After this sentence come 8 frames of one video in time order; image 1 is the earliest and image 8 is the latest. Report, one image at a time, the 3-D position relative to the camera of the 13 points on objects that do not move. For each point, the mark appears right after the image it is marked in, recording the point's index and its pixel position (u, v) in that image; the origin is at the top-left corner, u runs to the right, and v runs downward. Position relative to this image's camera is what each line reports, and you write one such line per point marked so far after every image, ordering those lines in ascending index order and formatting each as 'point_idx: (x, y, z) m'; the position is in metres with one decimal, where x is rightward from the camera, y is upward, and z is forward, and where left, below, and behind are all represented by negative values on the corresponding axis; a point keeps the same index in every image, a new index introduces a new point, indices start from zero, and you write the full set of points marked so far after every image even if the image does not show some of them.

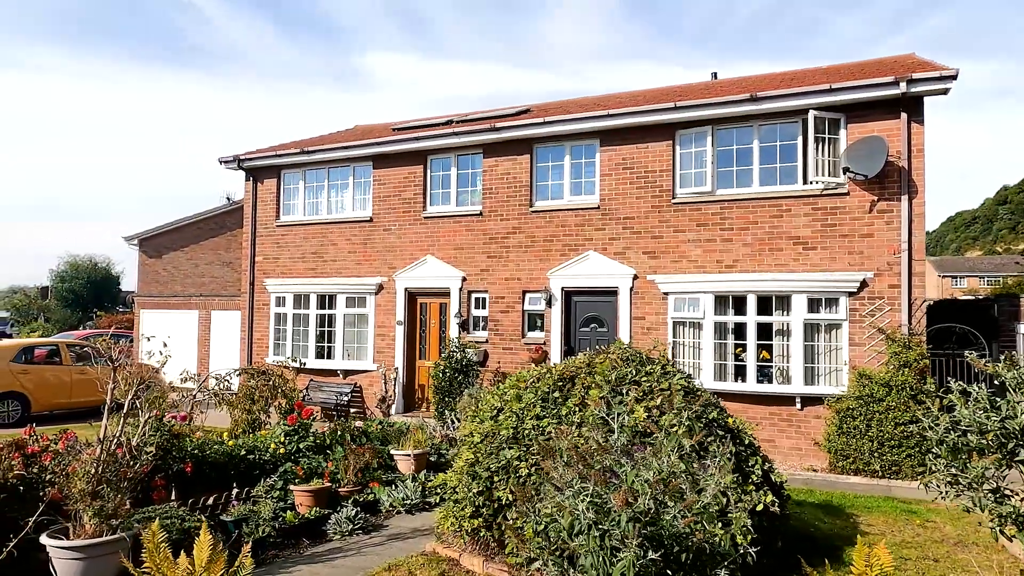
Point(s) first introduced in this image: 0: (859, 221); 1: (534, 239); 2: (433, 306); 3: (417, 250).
0: (+5.2, +1.0, +10.0) m
1: (+0.4, +0.9, +12.3) m
2: (-1.6, -0.4, +13.4) m
3: (-1.9, +0.8, +13.4) m
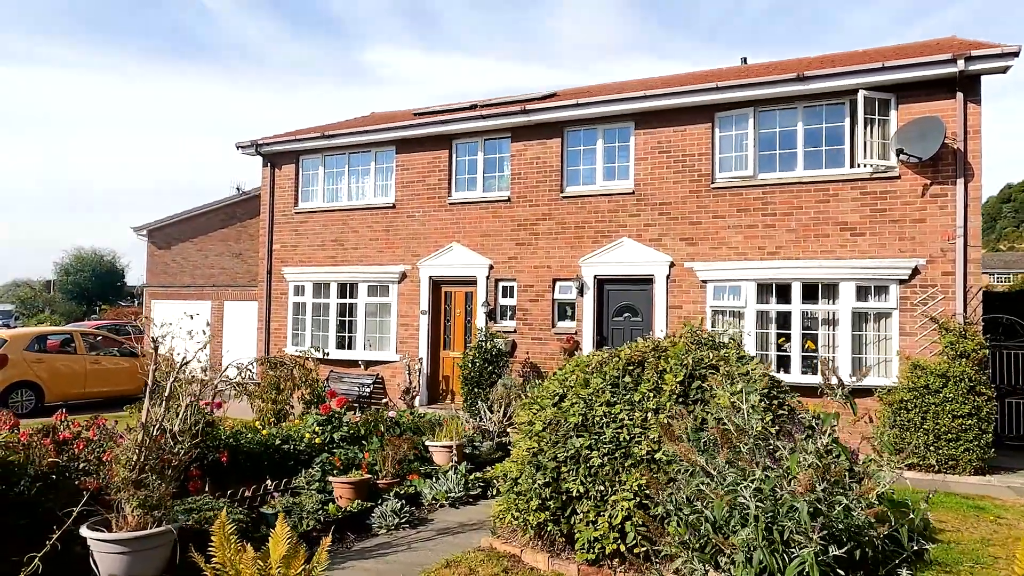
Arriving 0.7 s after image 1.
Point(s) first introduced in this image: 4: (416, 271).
0: (+5.8, +1.2, +9.6) m
1: (+0.9, +1.1, +11.9) m
2: (-1.0, -0.1, +13.0) m
3: (-1.4, +1.0, +13.0) m
4: (-1.9, +0.3, +13.2) m
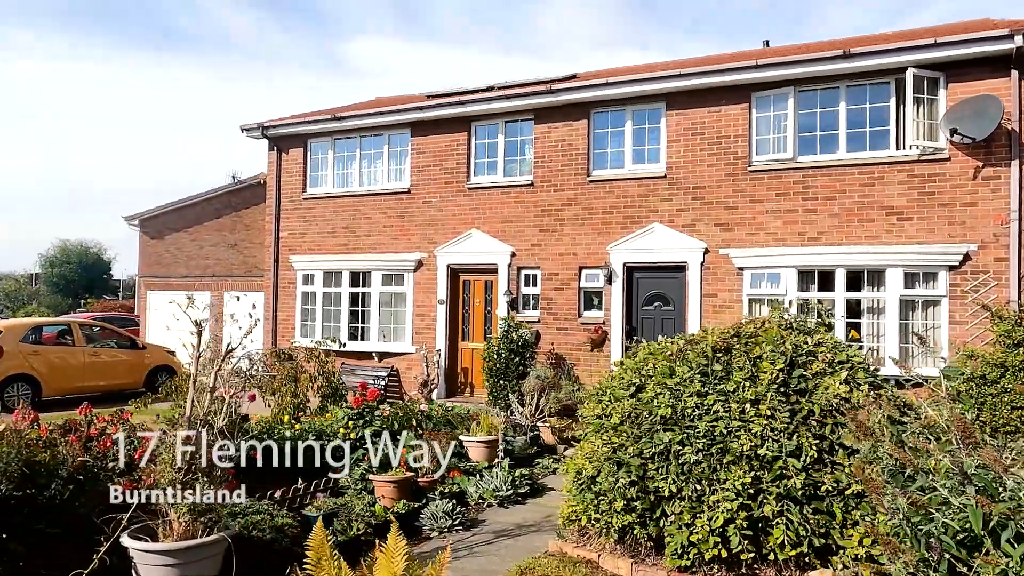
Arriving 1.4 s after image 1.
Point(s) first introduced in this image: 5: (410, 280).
0: (+6.2, +1.4, +9.2) m
1: (+1.4, +1.3, +11.5) m
2: (-0.6, +0.1, +12.5) m
3: (-1.0, +1.2, +12.5) m
4: (-1.5, +0.6, +12.7) m
5: (-2.0, +0.2, +12.9) m
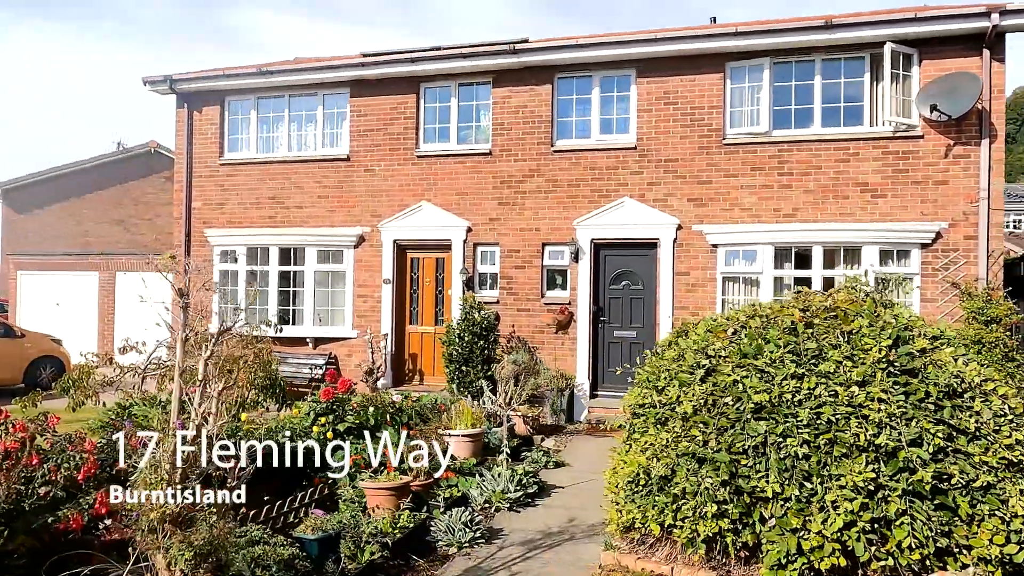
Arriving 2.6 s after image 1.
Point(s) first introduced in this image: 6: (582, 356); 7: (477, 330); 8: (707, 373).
0: (+5.9, +1.7, +9.2) m
1: (+0.7, +1.7, +10.7) m
2: (-1.4, +0.5, +11.4) m
3: (-1.8, +1.6, +11.3) m
4: (-2.3, +0.9, +11.5) m
5: (-2.8, +0.5, +11.6) m
6: (+1.1, -1.1, +10.4) m
7: (-0.5, -0.6, +10.0) m
8: (+1.3, -0.6, +4.3) m
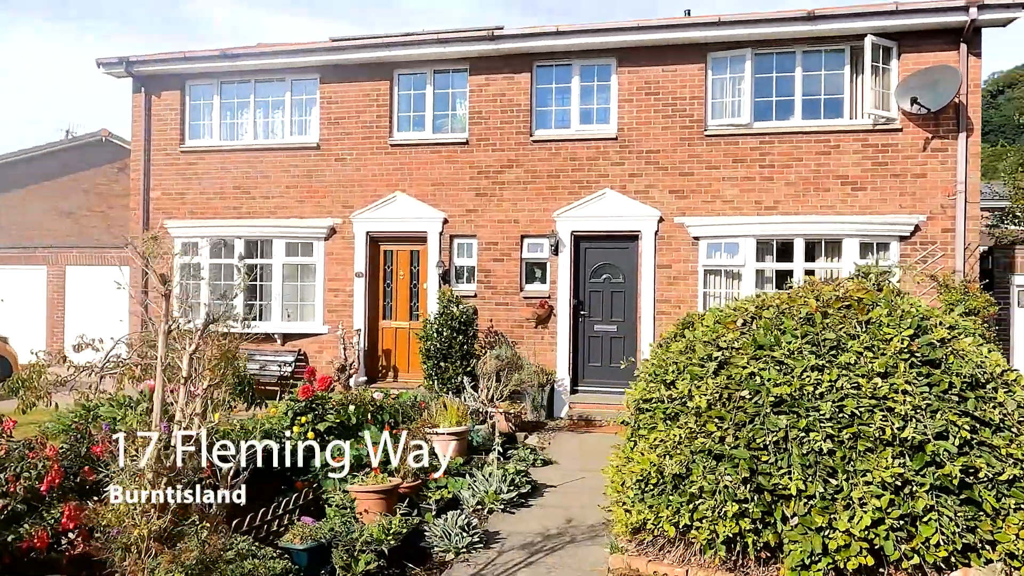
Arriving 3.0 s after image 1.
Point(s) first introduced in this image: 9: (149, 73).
0: (+5.6, +1.8, +9.3) m
1: (+0.4, +1.8, +10.4) m
2: (-1.8, +0.6, +11.0) m
3: (-2.1, +1.7, +10.9) m
4: (-2.7, +1.0, +11.0) m
5: (-3.2, +0.6, +11.1) m
6: (+0.8, -1.0, +10.2) m
7: (-0.8, -0.5, +9.7) m
8: (+1.3, -0.5, +4.1) m
9: (-6.3, +3.7, +11.5) m
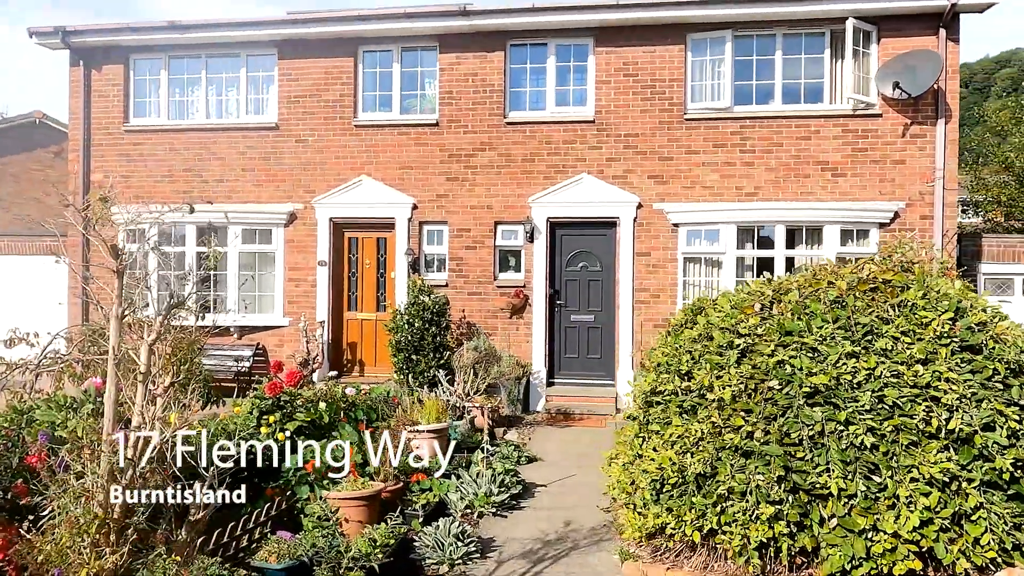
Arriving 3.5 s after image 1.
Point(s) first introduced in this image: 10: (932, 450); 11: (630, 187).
0: (+5.3, +2.0, +9.2) m
1: (0.0, +2.0, +10.0) m
2: (-2.3, +0.7, +10.4) m
3: (-2.6, +1.9, +10.3) m
4: (-3.2, +1.2, +10.4) m
5: (-3.7, +0.8, +10.4) m
6: (+0.4, -0.8, +9.8) m
7: (-1.2, -0.4, +9.2) m
8: (+1.3, -0.4, +3.8) m
9: (-6.8, +3.9, +10.6) m
10: (+2.1, -0.8, +3.2) m
11: (+1.7, +1.5, +9.7) m
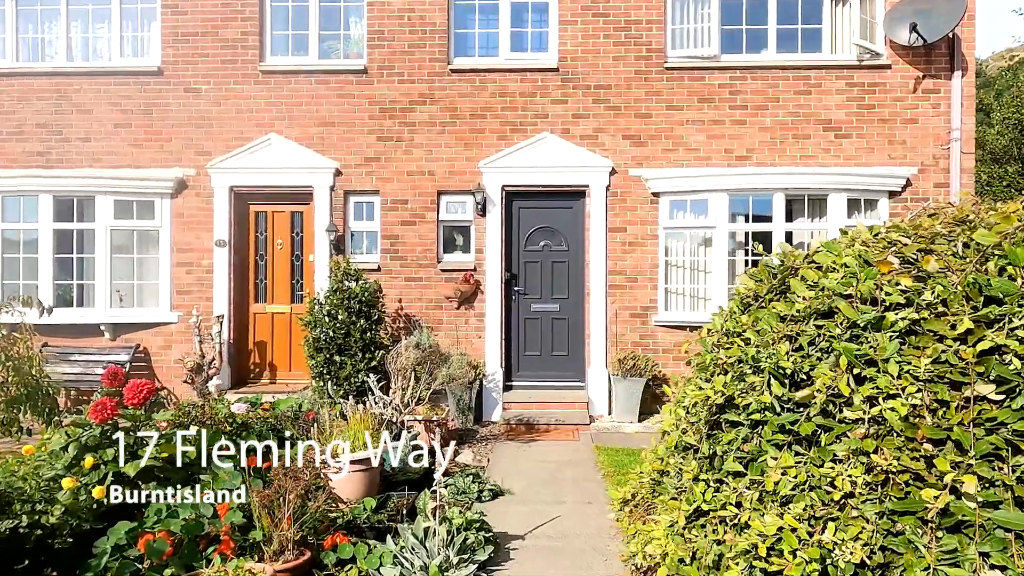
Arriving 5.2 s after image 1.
0: (+4.6, +2.2, +7.9) m
1: (-0.7, +2.2, +8.2) m
2: (-2.9, +0.9, +8.4) m
3: (-3.3, +2.0, +8.3) m
4: (-3.8, +1.4, +8.3) m
5: (-4.3, +1.0, +8.3) m
6: (-0.2, -0.6, +8.1) m
7: (-1.7, -0.2, +7.3) m
8: (+1.3, -0.2, +2.2) m
9: (-7.5, +4.0, +8.2) m
10: (+2.1, -0.6, +1.7) m
11: (+1.1, +1.7, +8.1) m
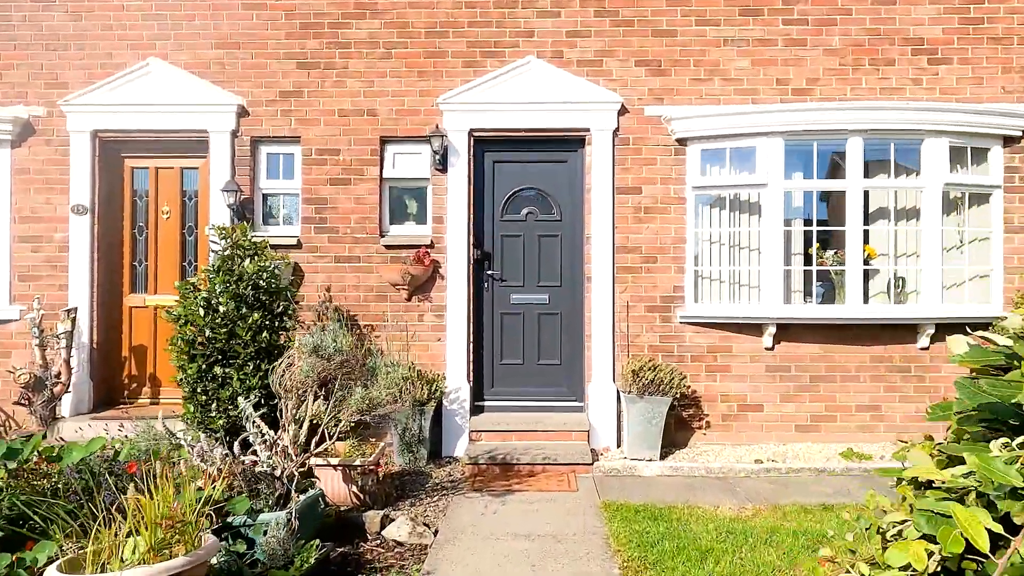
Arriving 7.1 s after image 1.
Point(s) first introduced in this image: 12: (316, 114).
0: (+4.4, +2.4, +5.7) m
1: (-1.0, +2.3, +5.9) m
2: (-3.2, +1.1, +6.1) m
3: (-3.5, +2.2, +6.0) m
4: (-4.1, +1.5, +6.0) m
5: (-4.6, +1.1, +6.0) m
6: (-0.5, -0.5, +5.8) m
7: (-2.0, 0.0, +5.0) m
8: (+1.1, 0.0, -0.1) m
9: (-7.7, +4.2, +5.9) m
10: (+1.9, -0.4, -0.5) m
11: (+0.8, +1.8, +5.9) m
12: (-1.8, +1.6, +6.0) m
